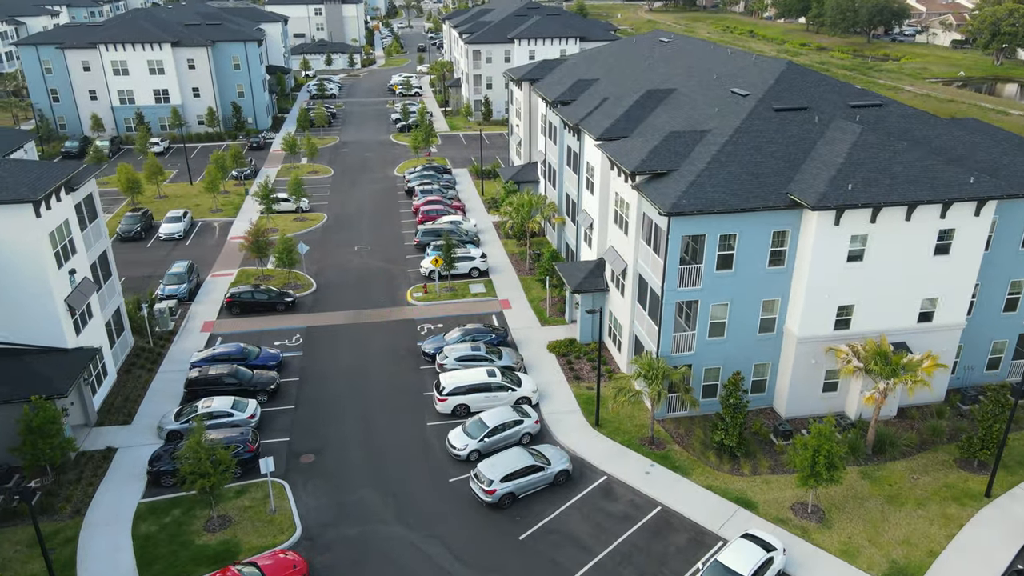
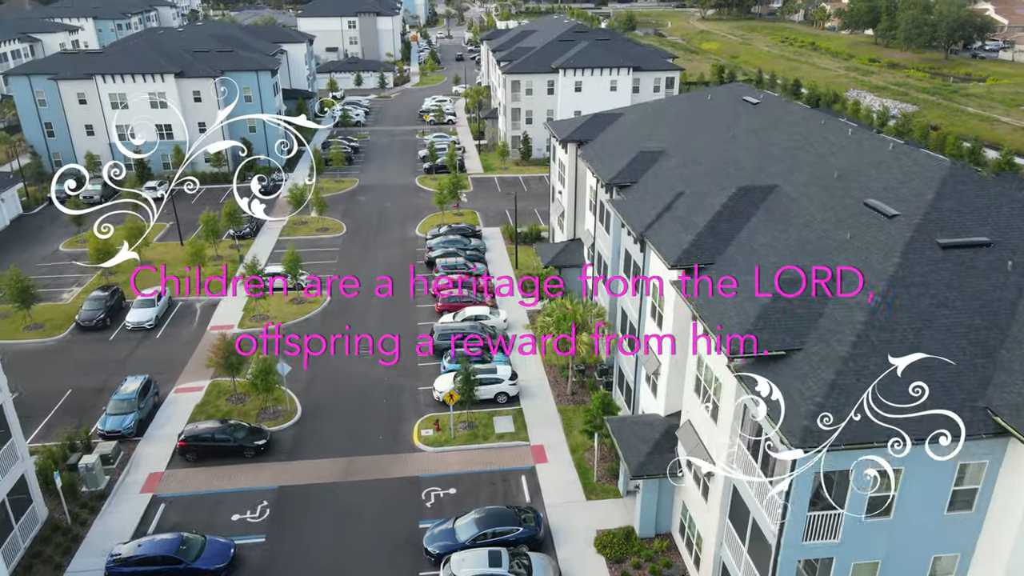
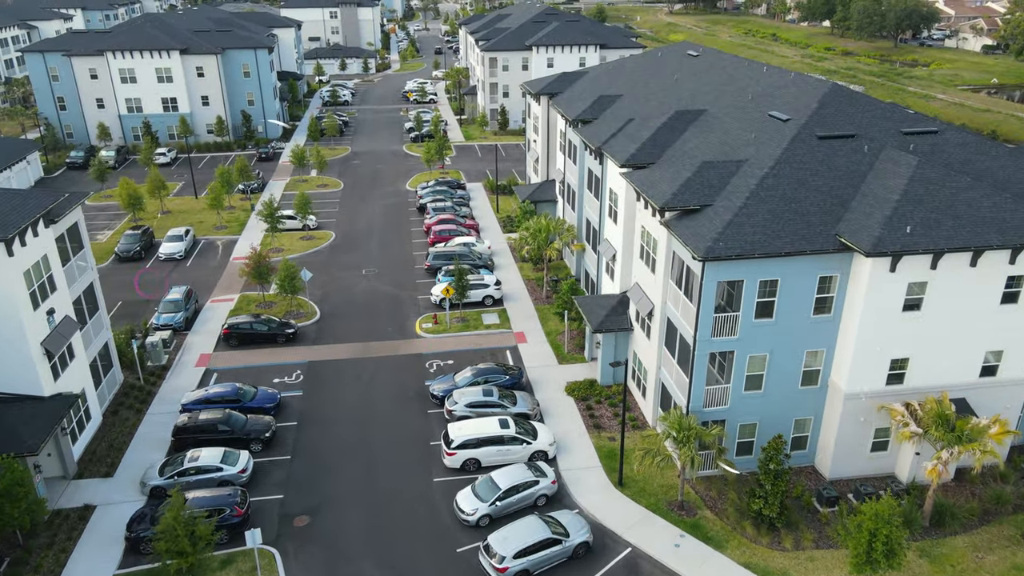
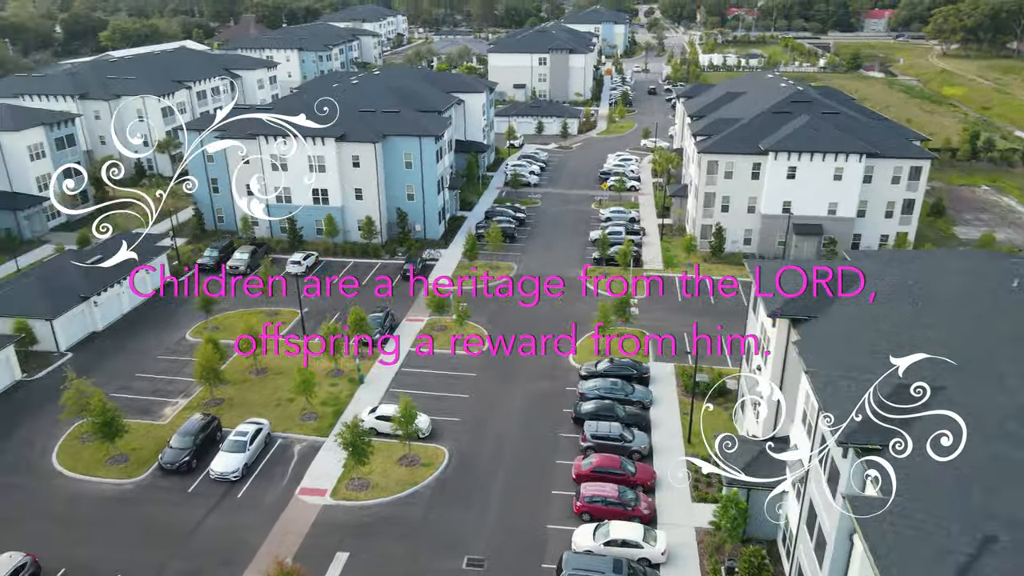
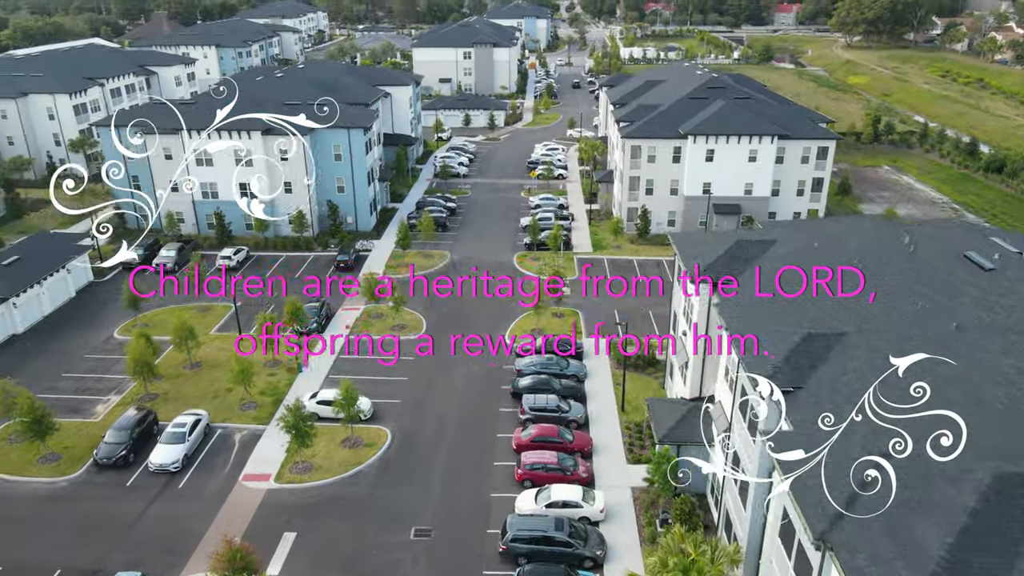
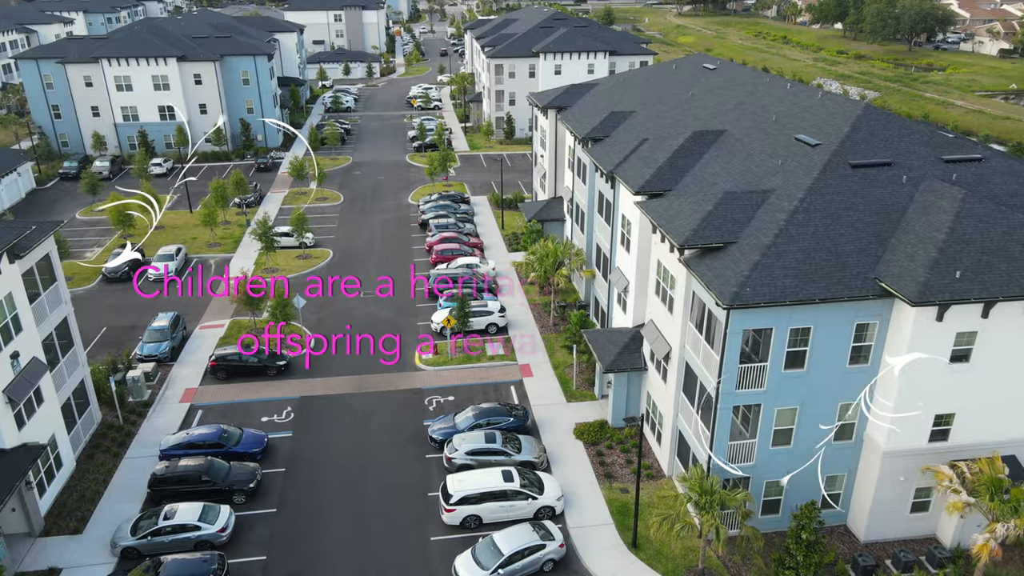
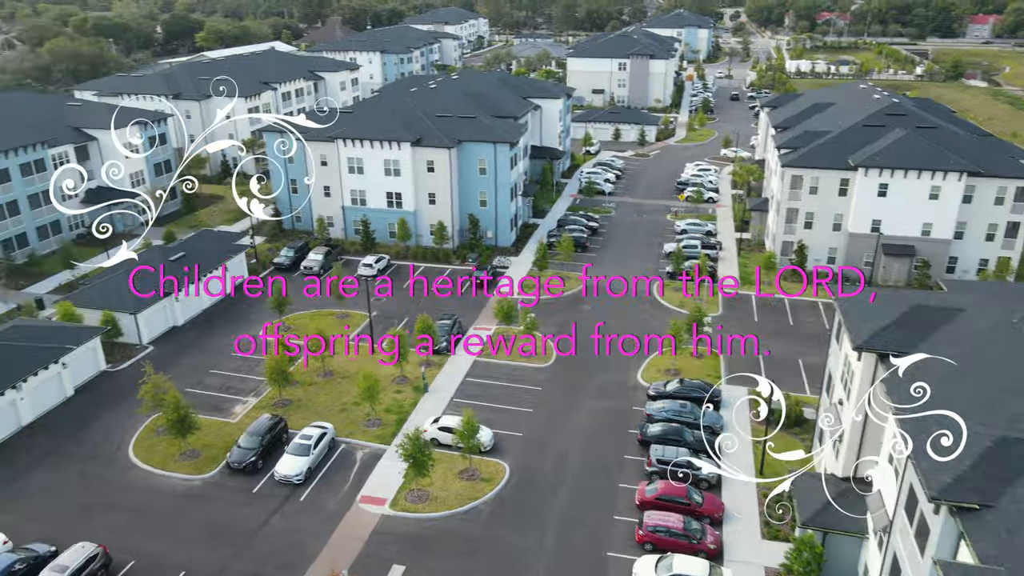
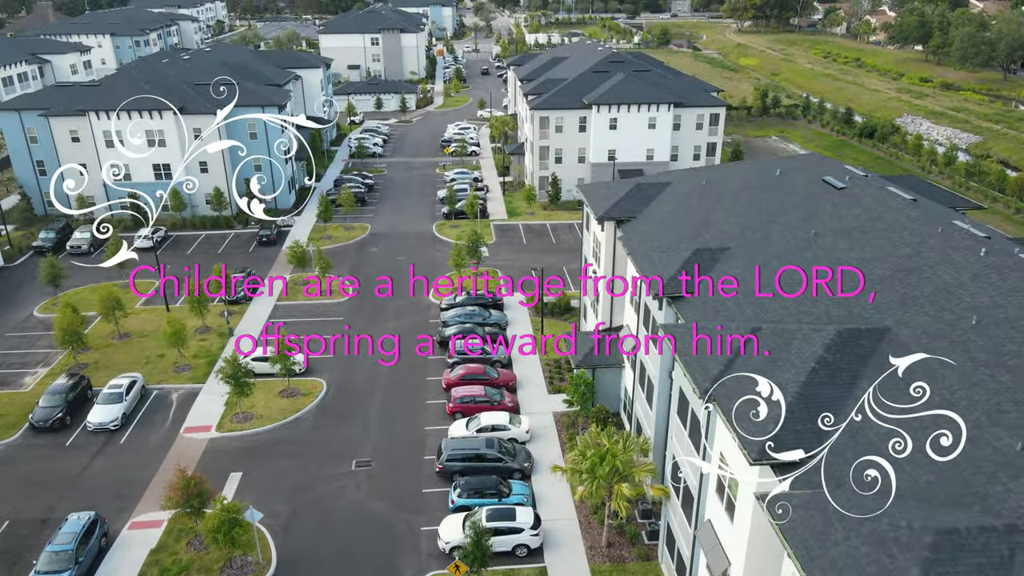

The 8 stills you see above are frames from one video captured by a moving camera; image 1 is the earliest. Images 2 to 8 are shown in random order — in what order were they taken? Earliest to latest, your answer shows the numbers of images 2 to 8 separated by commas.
3, 6, 2, 8, 5, 4, 7
